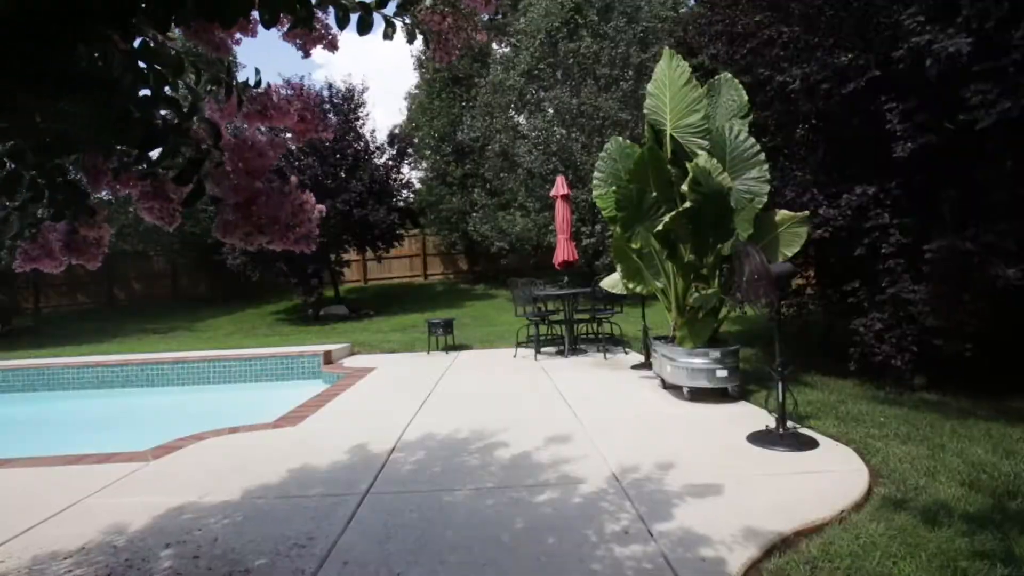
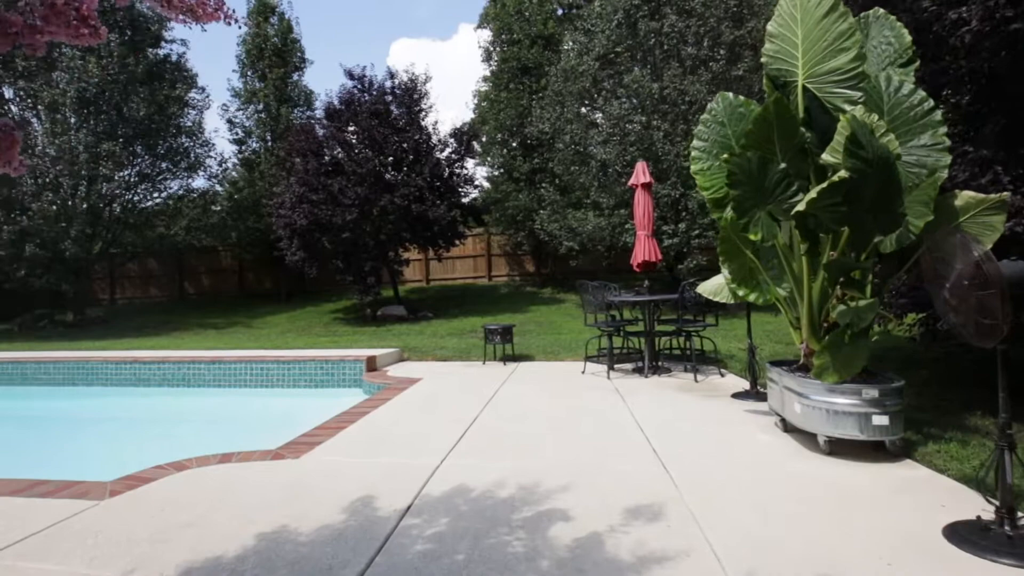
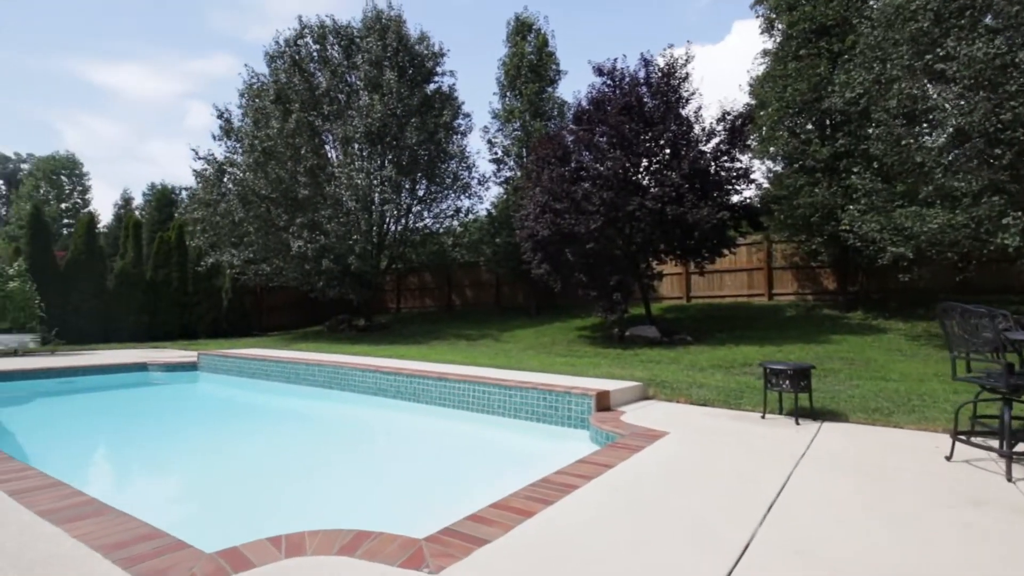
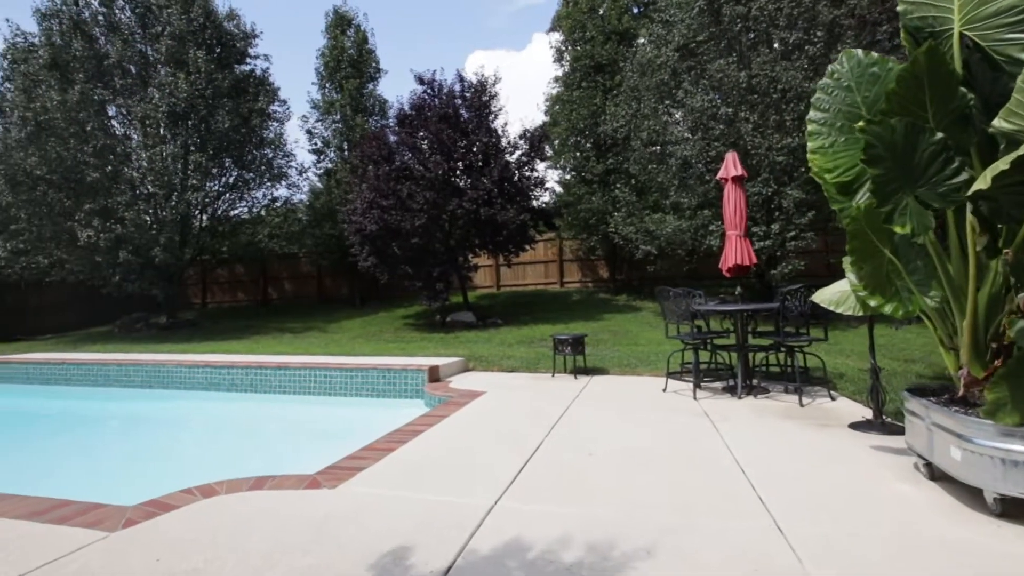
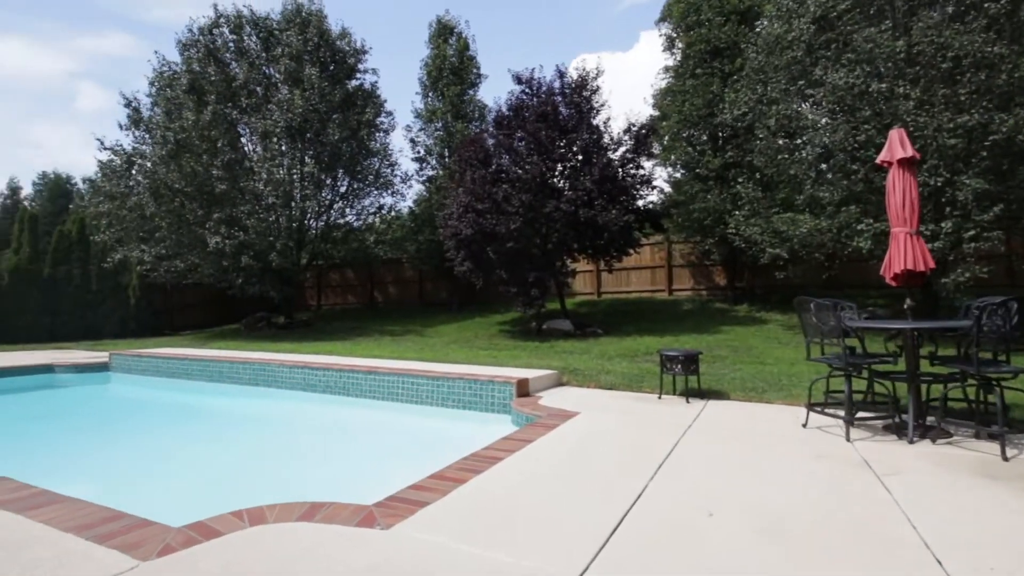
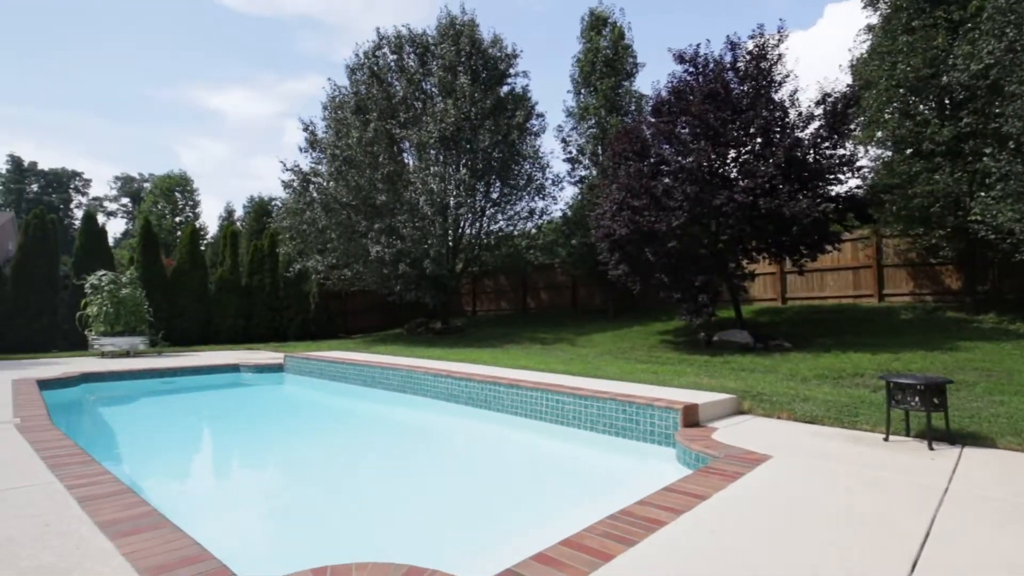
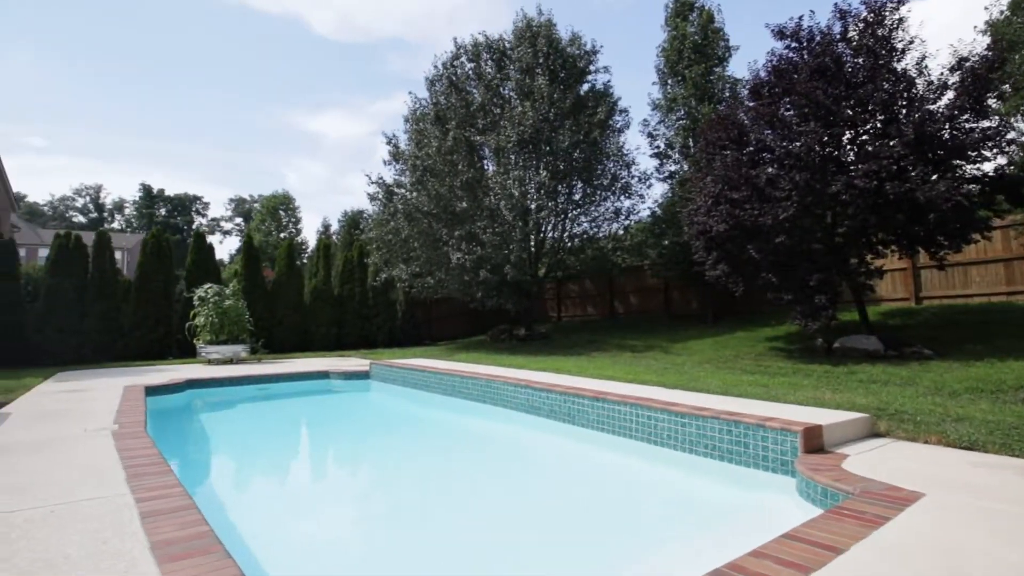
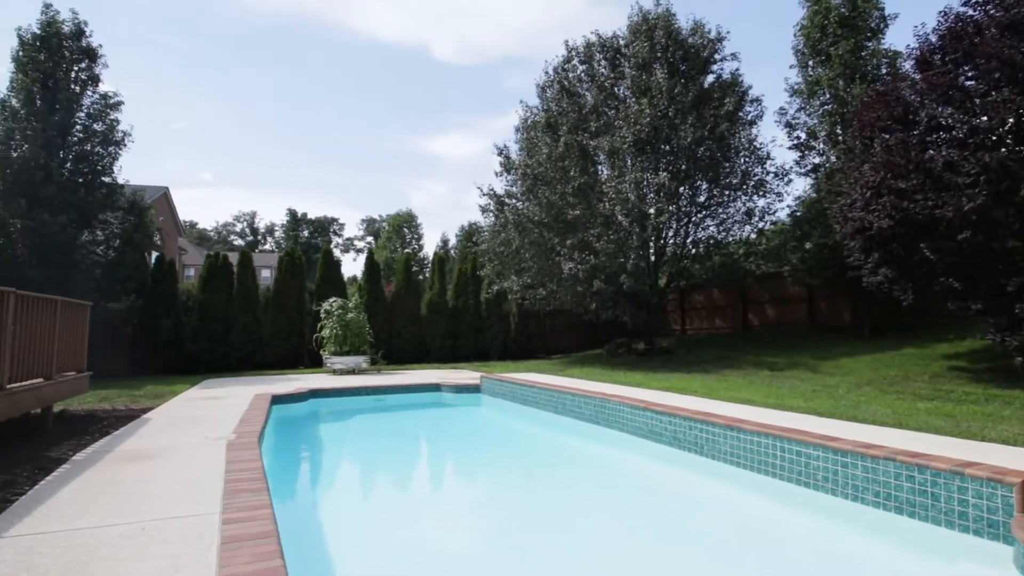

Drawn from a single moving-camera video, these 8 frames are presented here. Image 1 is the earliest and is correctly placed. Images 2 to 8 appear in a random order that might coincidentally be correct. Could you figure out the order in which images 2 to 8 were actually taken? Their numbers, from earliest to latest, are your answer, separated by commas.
2, 4, 5, 3, 6, 7, 8
